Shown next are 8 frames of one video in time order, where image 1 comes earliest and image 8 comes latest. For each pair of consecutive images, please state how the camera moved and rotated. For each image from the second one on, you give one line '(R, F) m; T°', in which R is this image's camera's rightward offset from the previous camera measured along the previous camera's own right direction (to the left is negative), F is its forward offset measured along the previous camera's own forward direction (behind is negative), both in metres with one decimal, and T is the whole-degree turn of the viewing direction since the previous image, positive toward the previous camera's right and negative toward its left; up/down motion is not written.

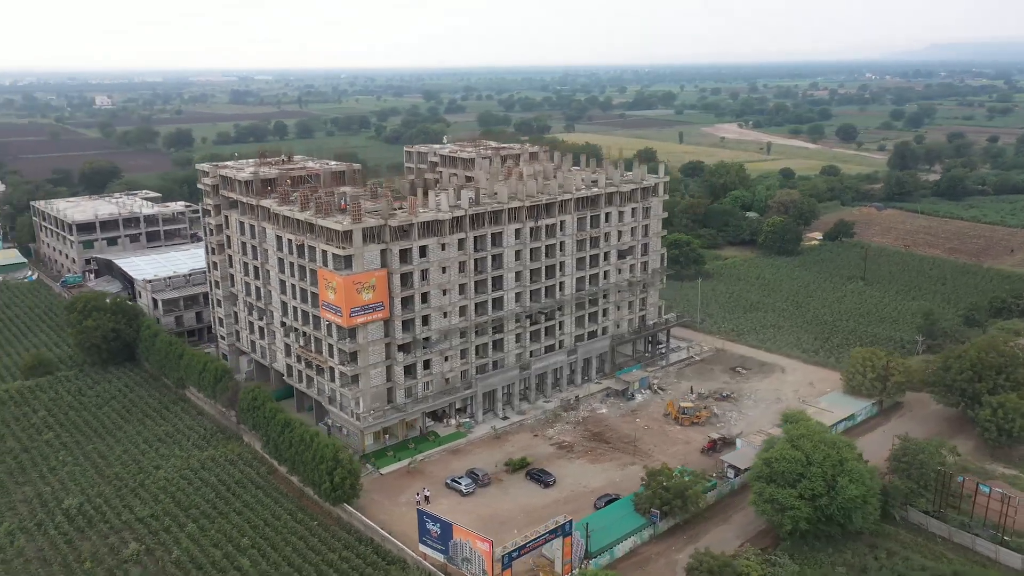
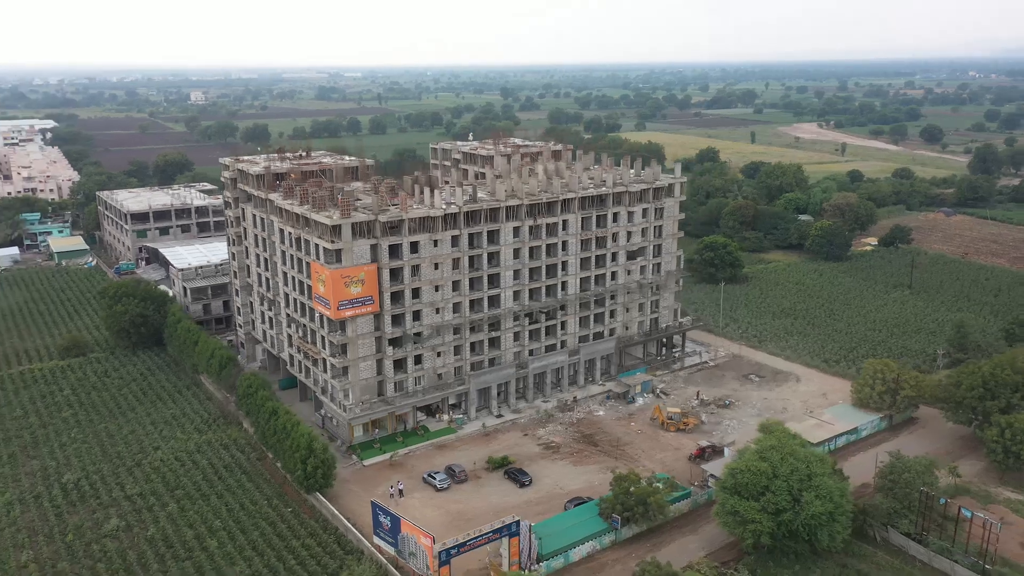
(+6.3, +0.4) m; -6°
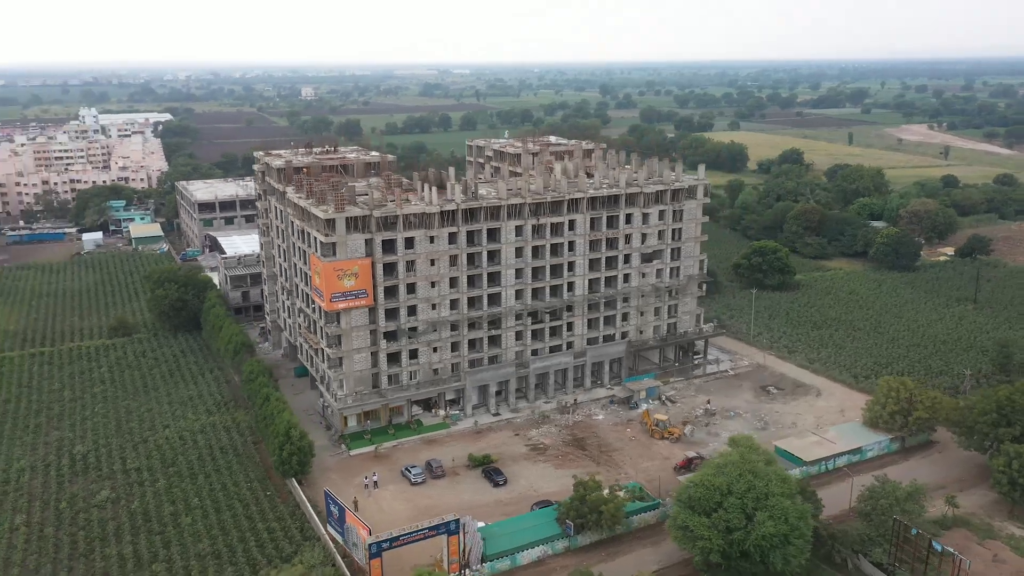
(+7.7, +0.7) m; -7°
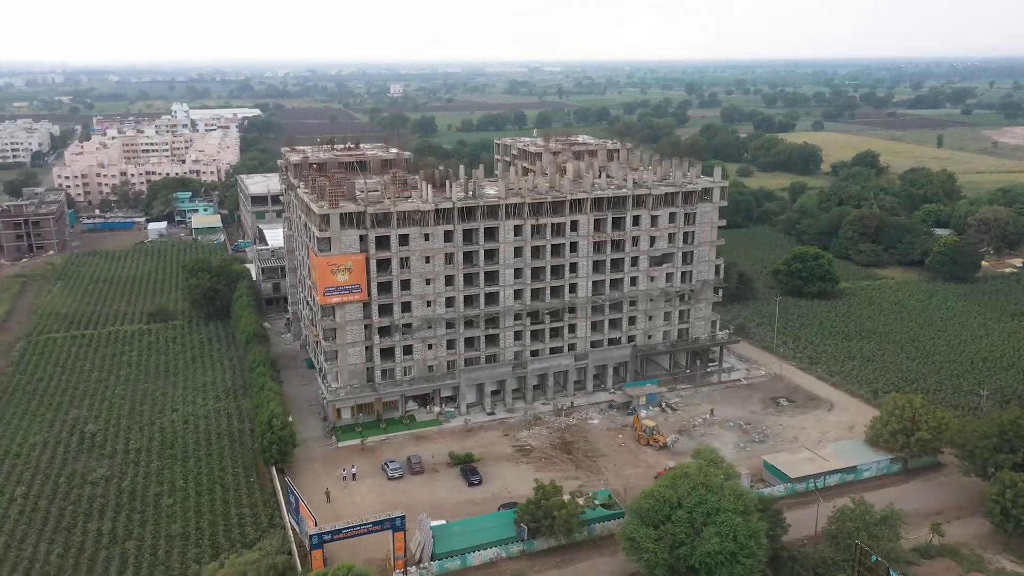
(+6.7, +0.6) m; -6°
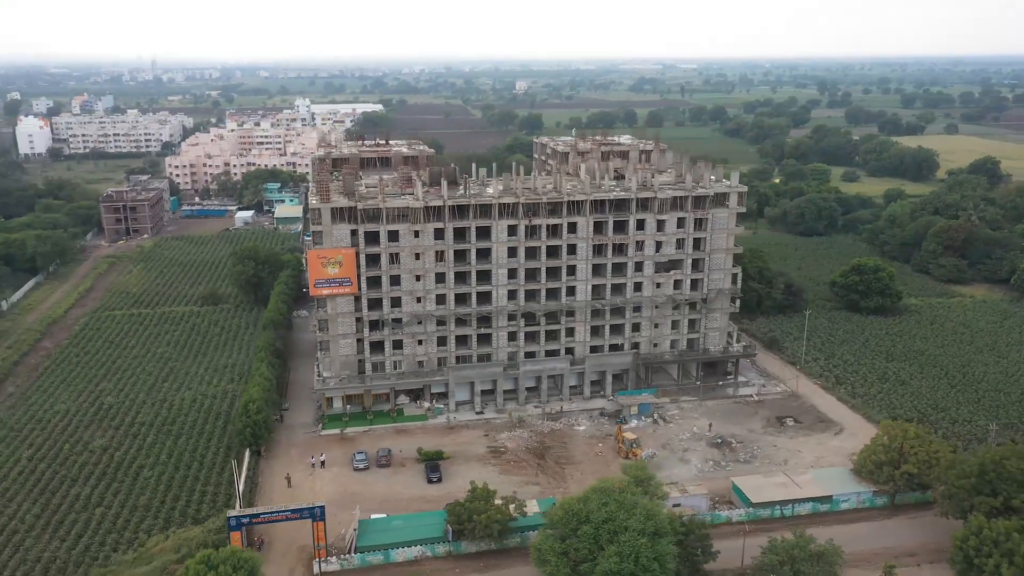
(+10.0, +1.2) m; -9°
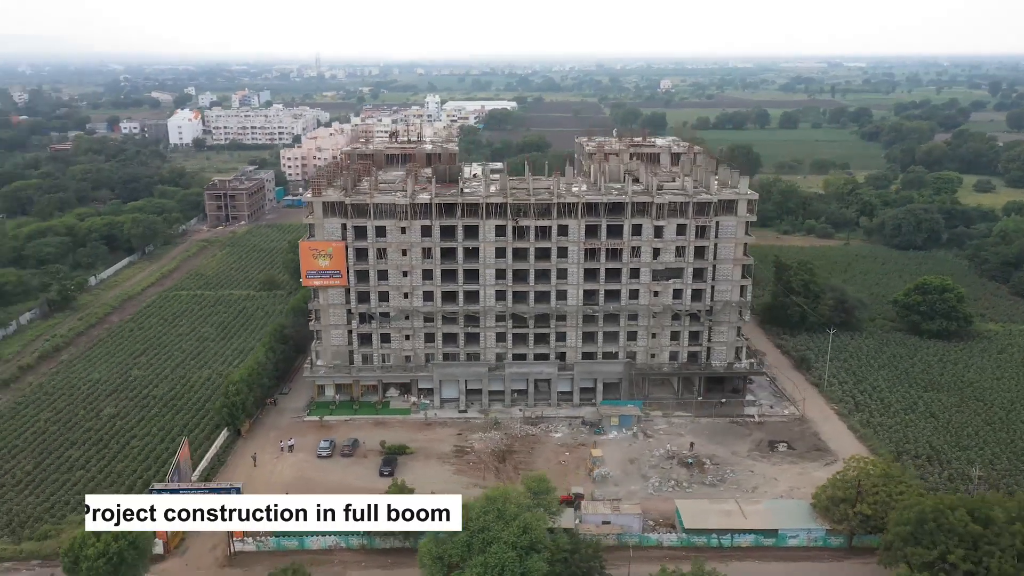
(+11.8, +1.6) m; -10°
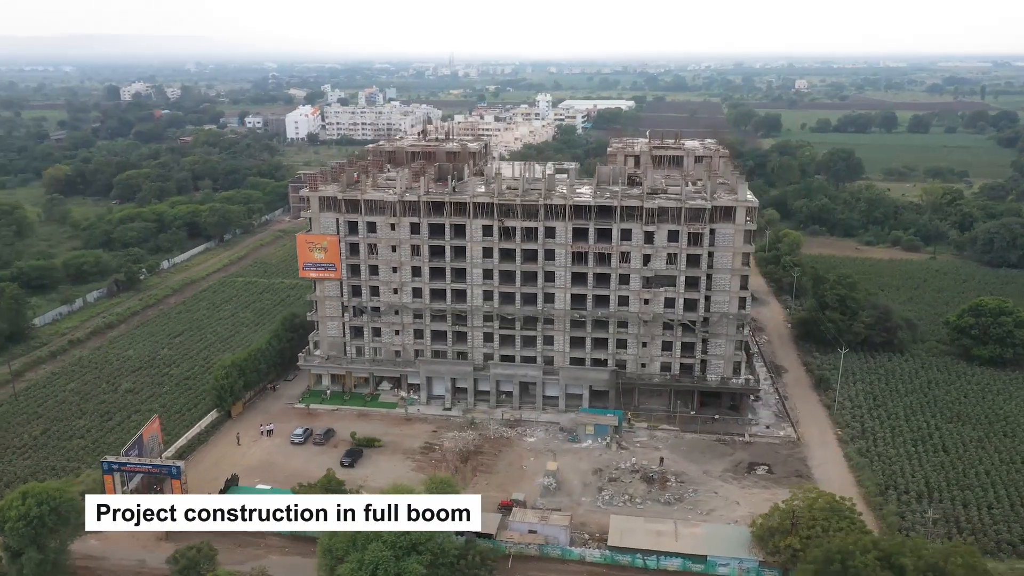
(+10.5, +1.3) m; -9°
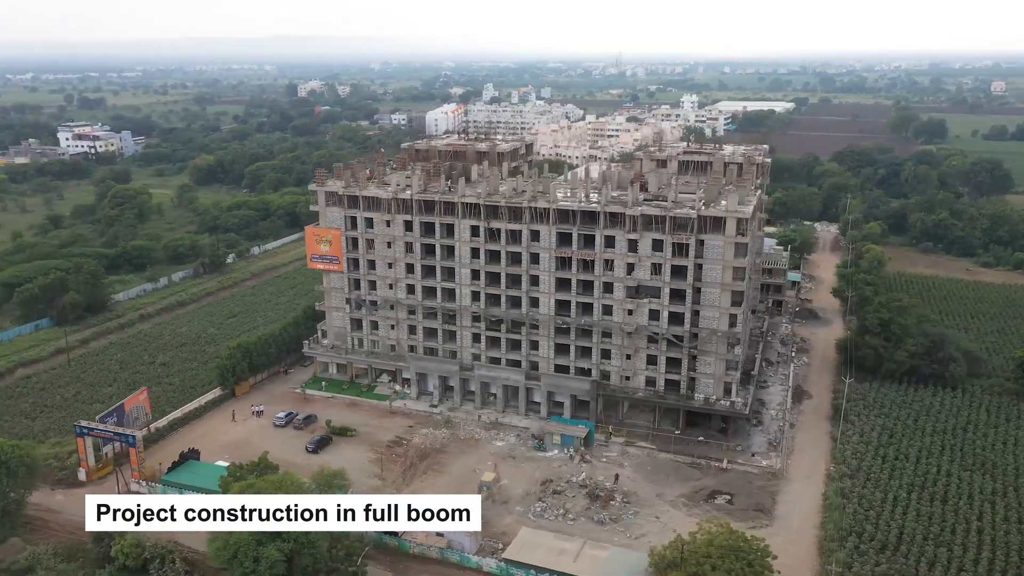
(+13.0, +1.8) m; -12°
